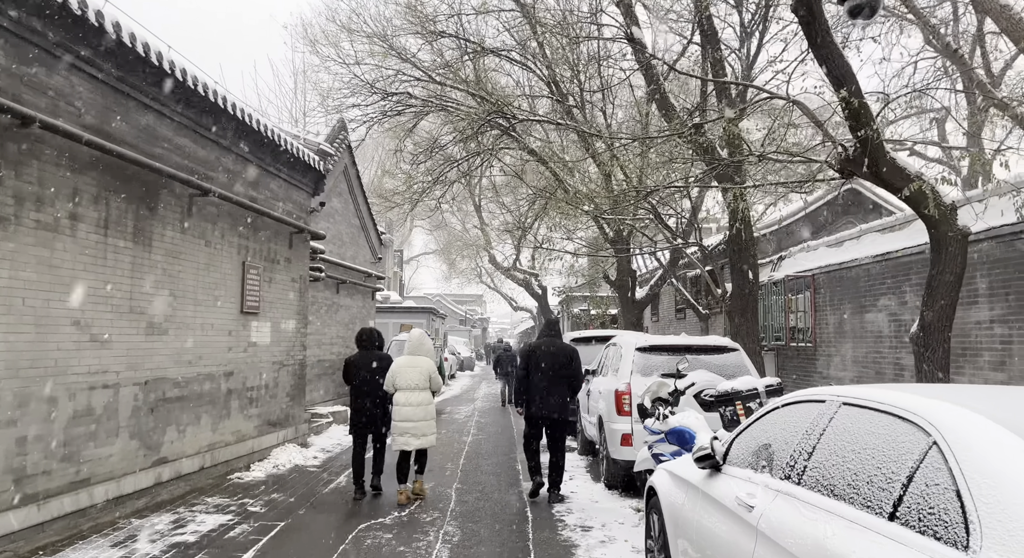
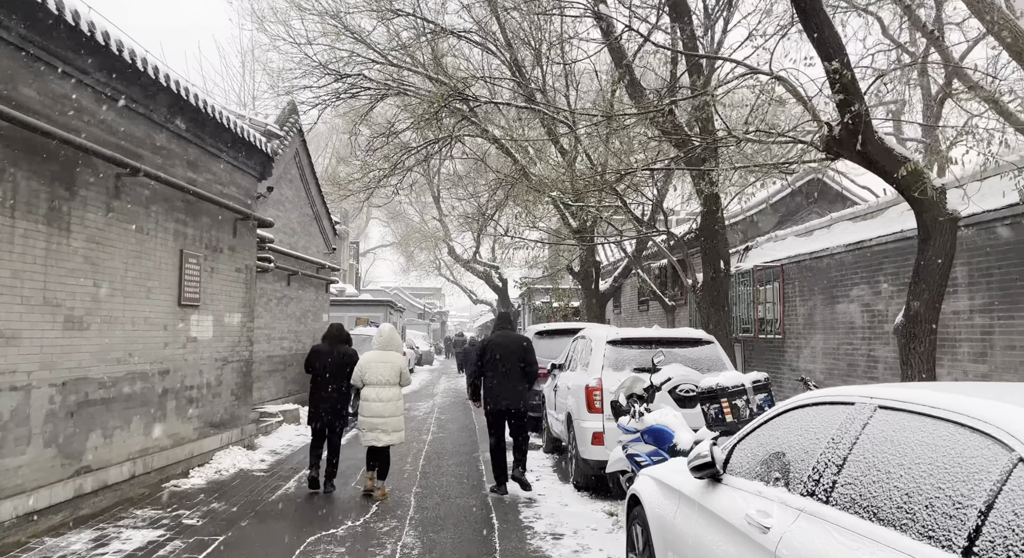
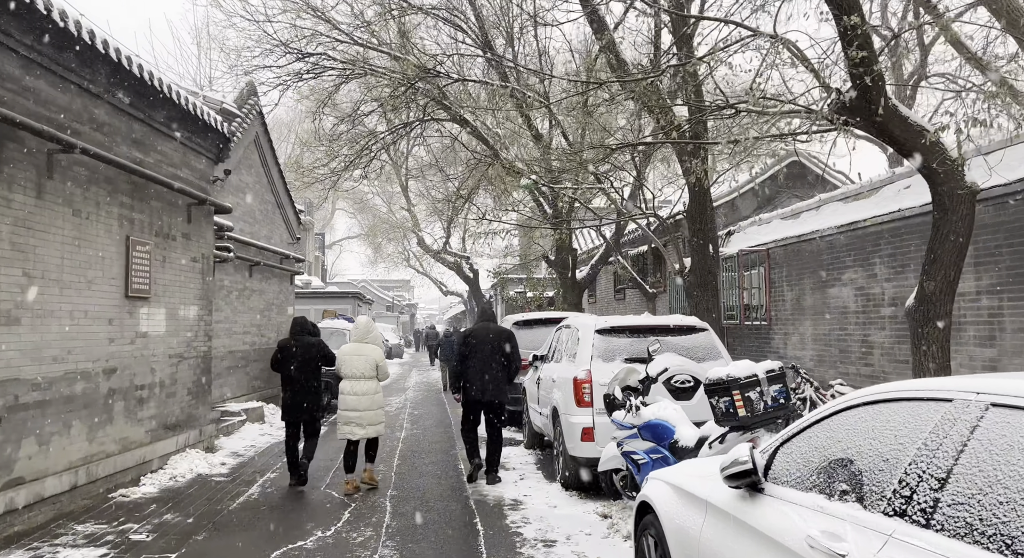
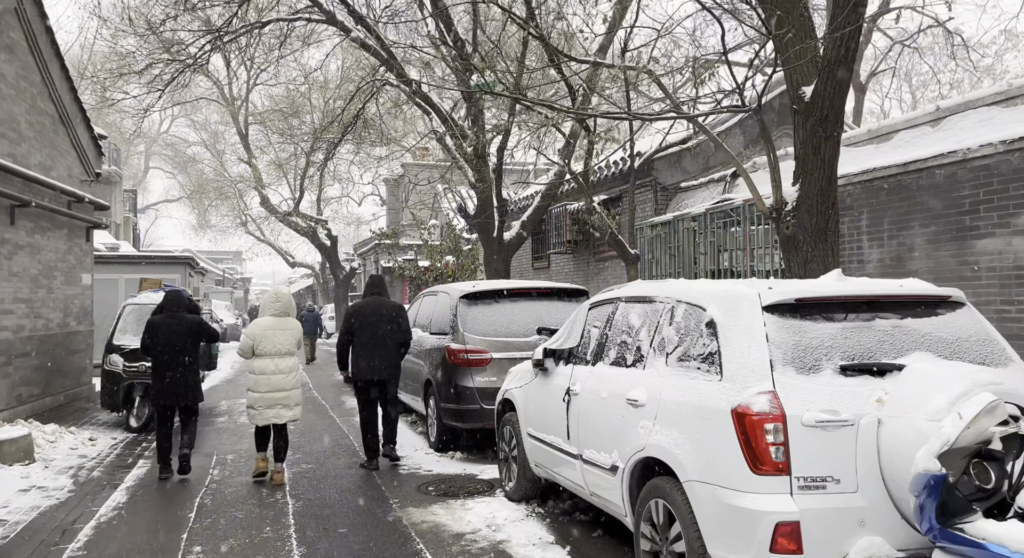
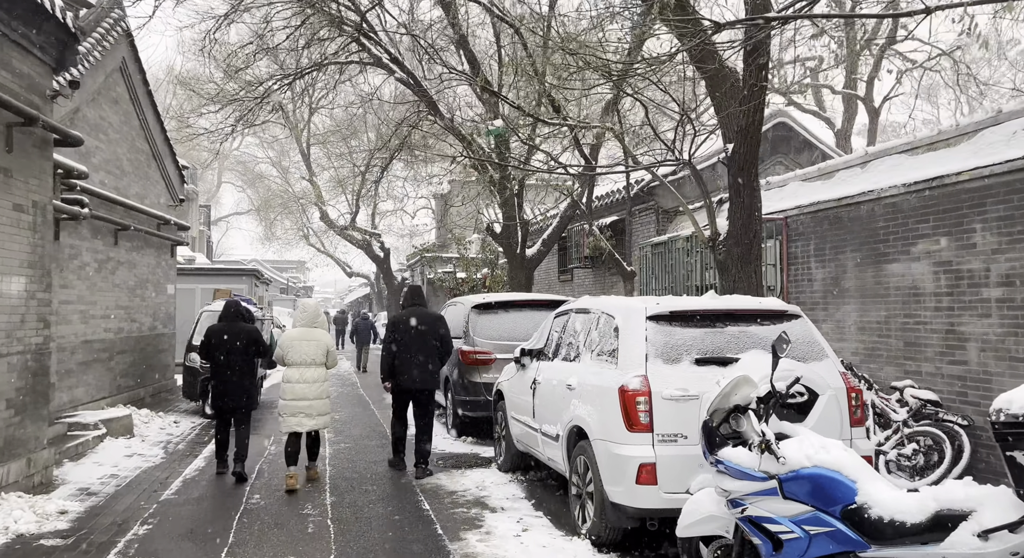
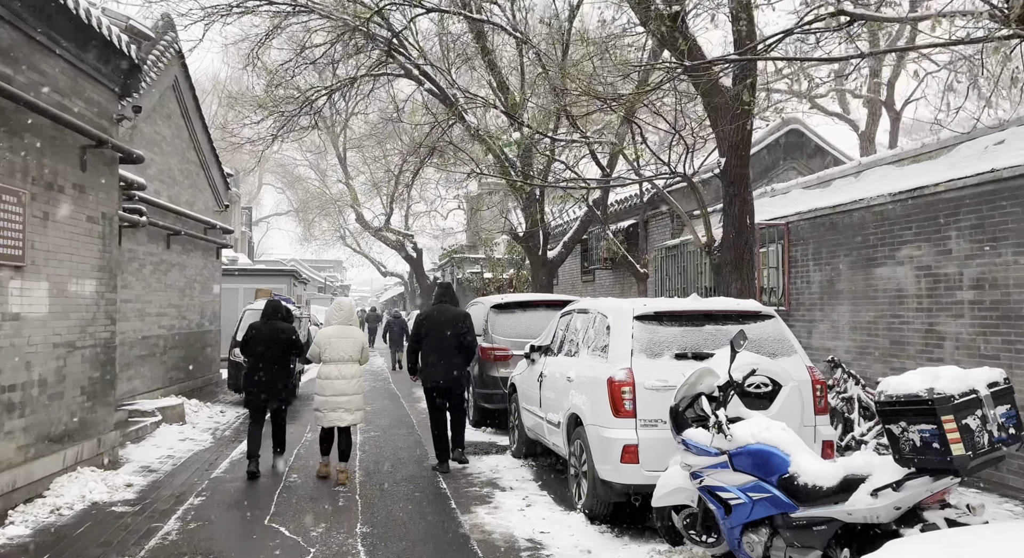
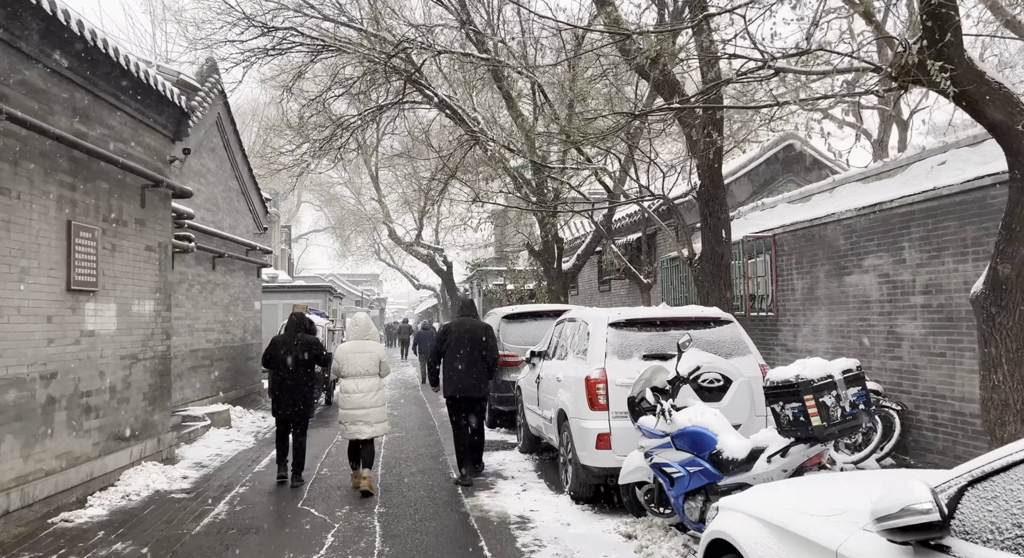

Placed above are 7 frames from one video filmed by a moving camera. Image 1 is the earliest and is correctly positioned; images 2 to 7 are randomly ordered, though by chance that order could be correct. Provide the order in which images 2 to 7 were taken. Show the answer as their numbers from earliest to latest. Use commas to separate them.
2, 3, 7, 6, 5, 4
